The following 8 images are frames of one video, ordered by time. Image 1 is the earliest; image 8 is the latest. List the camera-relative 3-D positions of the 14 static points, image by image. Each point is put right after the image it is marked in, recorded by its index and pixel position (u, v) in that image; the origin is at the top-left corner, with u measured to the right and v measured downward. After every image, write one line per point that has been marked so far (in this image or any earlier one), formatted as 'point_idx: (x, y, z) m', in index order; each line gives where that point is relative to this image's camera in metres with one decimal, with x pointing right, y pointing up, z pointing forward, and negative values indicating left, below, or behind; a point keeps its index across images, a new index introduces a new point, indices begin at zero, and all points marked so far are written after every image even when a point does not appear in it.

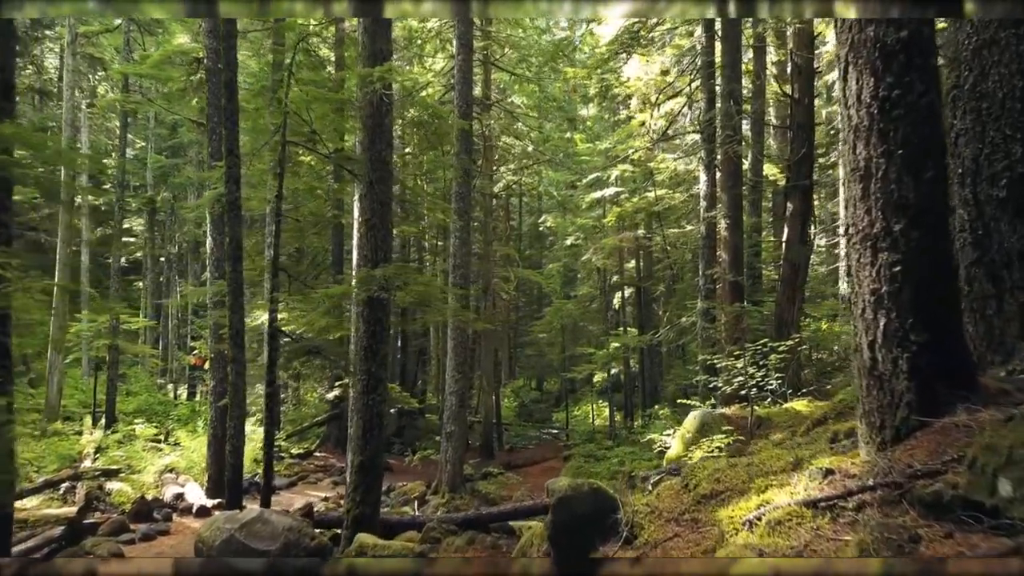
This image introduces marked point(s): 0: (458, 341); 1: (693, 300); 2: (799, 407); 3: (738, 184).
0: (-0.9, -0.9, +12.4) m
1: (+4.3, -0.3, +17.0) m
2: (+3.0, -1.2, +7.3) m
3: (+3.5, +1.6, +11.0) m
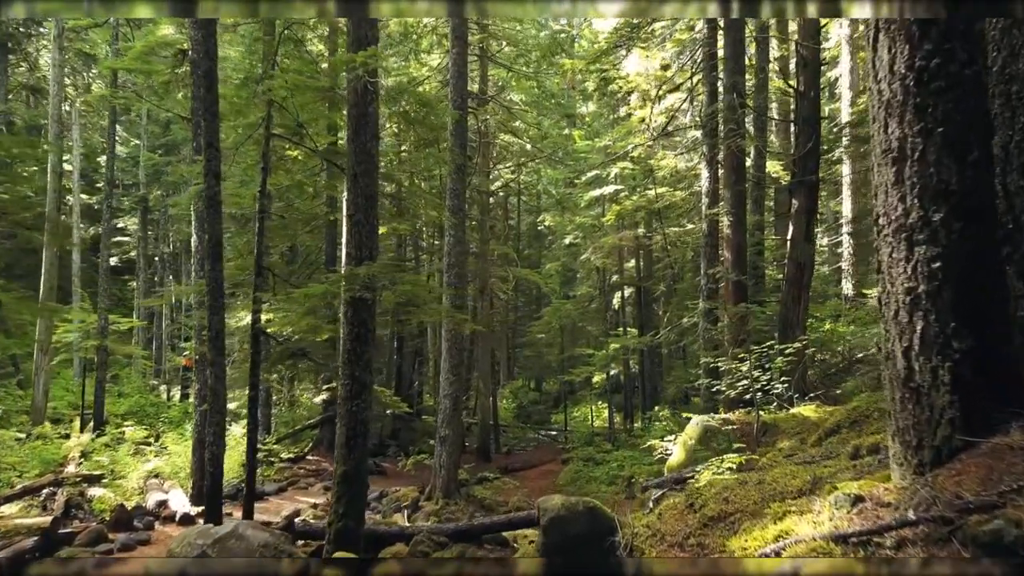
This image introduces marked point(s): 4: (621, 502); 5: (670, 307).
0: (-1.0, -0.9, +12.1) m
1: (+4.2, -0.3, +16.6) m
2: (+2.9, -1.2, +7.0) m
3: (+3.4, +1.6, +10.7) m
4: (+1.0, -1.9, +6.5) m
5: (+3.6, -0.5, +16.5) m
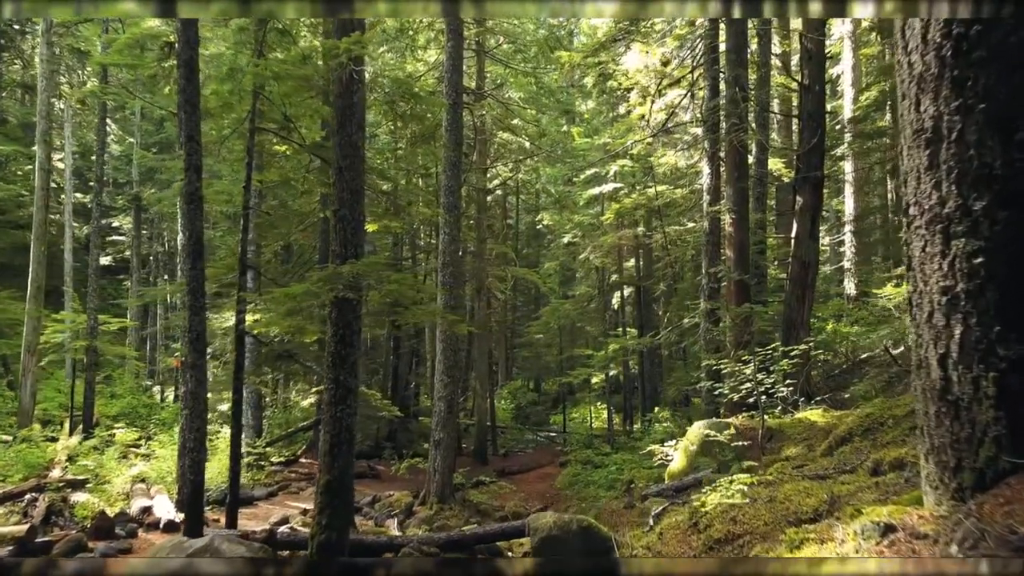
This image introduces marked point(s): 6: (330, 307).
0: (-1.1, -0.9, +11.8) m
1: (+4.2, -0.3, +16.4) m
2: (+2.8, -1.2, +6.7) m
3: (+3.4, +1.6, +10.4) m
4: (+0.9, -1.9, +6.2) m
5: (+3.6, -0.5, +16.2) m
6: (-1.4, -0.2, +5.7) m
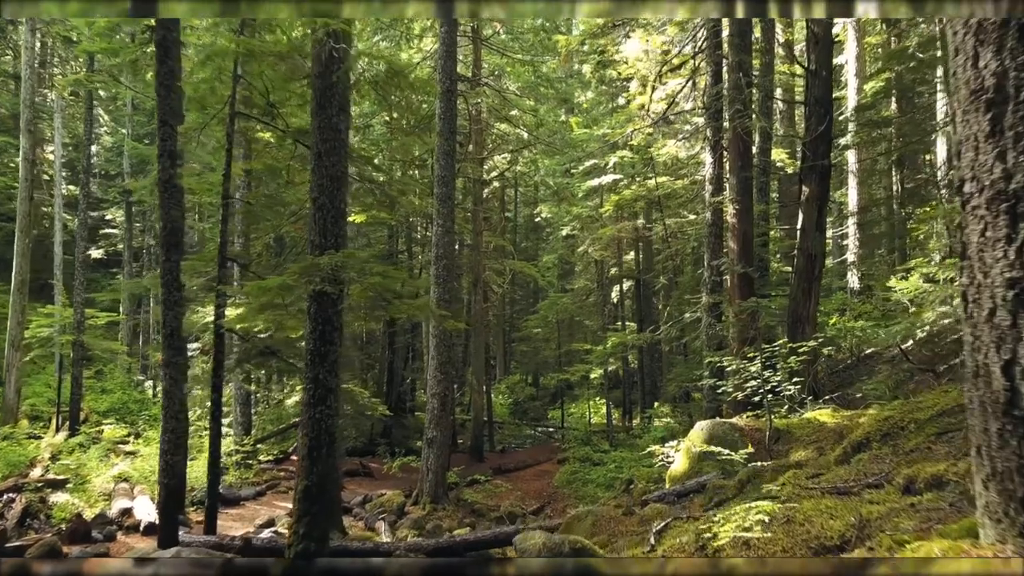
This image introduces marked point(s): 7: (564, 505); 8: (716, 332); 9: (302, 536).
0: (-1.1, -0.8, +11.4) m
1: (+4.1, -0.1, +16.0) m
2: (+2.8, -1.2, +6.3) m
3: (+3.3, +1.7, +10.0) m
4: (+0.9, -1.8, +5.9) m
5: (+3.5, -0.3, +15.9) m
6: (-1.5, -0.1, +5.3) m
7: (+0.9, -3.7, +12.3) m
8: (+2.9, -0.6, +10.2) m
9: (-1.5, -1.8, +5.1) m
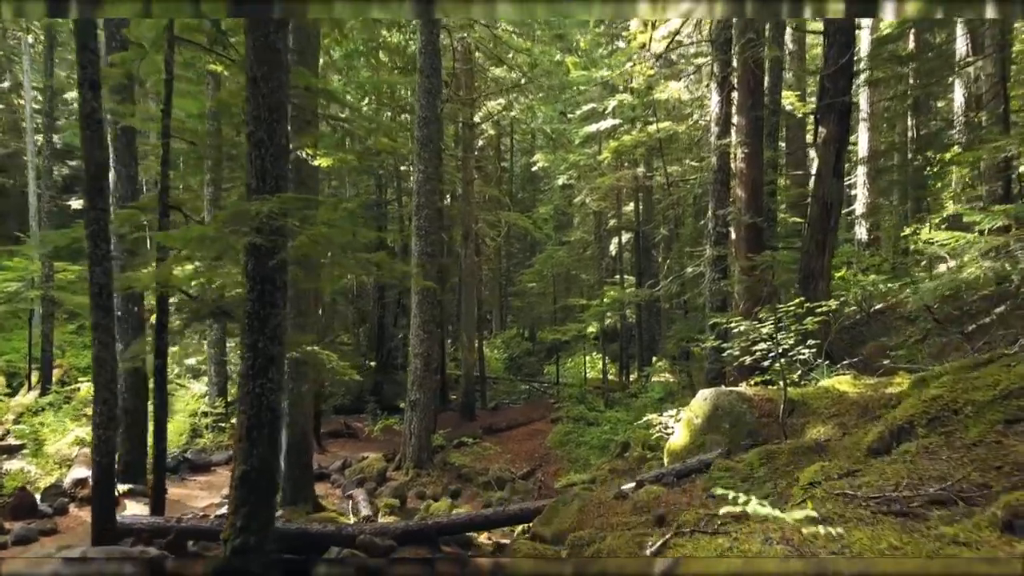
0: (-1.3, -0.1, +10.6) m
1: (+3.9, +0.9, +15.2) m
2: (+2.6, -0.8, +5.6) m
3: (+3.1, +2.3, +9.0) m
4: (+0.7, -1.5, +5.1) m
5: (+3.3, +0.7, +15.0) m
6: (-1.7, +0.2, +4.5) m
7: (+0.7, -2.9, +11.7) m
8: (+2.8, 0.0, +9.4) m
9: (-1.7, -1.5, +4.4) m
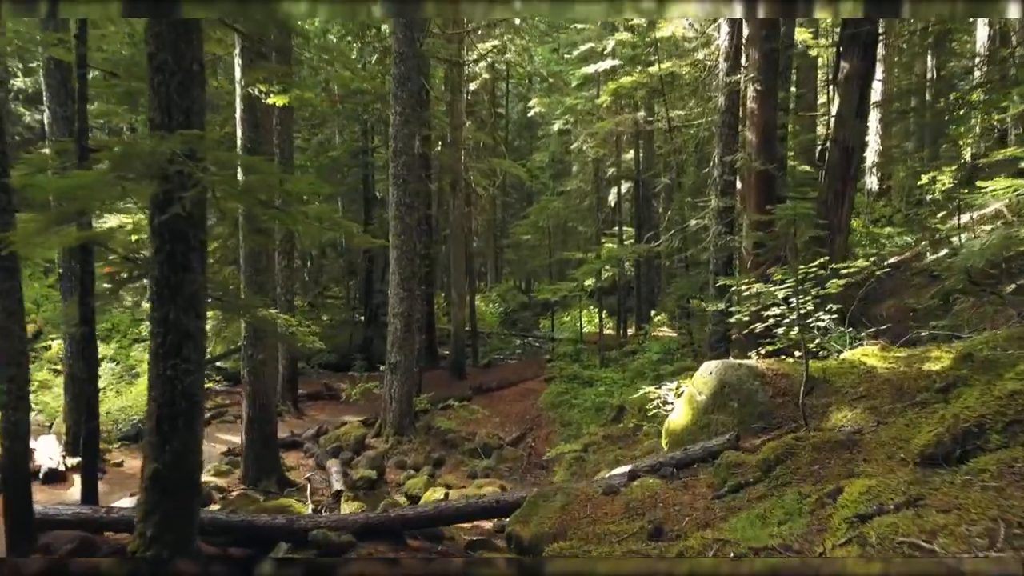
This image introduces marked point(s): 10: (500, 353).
0: (-1.5, +0.5, +9.8) m
1: (+3.8, +1.8, +14.2) m
2: (+2.4, -0.5, +4.8) m
3: (+2.9, +2.9, +8.0) m
4: (+0.5, -1.3, +4.4) m
5: (+3.2, +1.6, +14.1) m
6: (-1.8, +0.4, +3.6) m
7: (+0.5, -2.2, +11.0) m
8: (+2.6, +0.5, +8.6) m
9: (-1.8, -1.3, +3.7) m
10: (-0.4, -1.8, +19.6) m
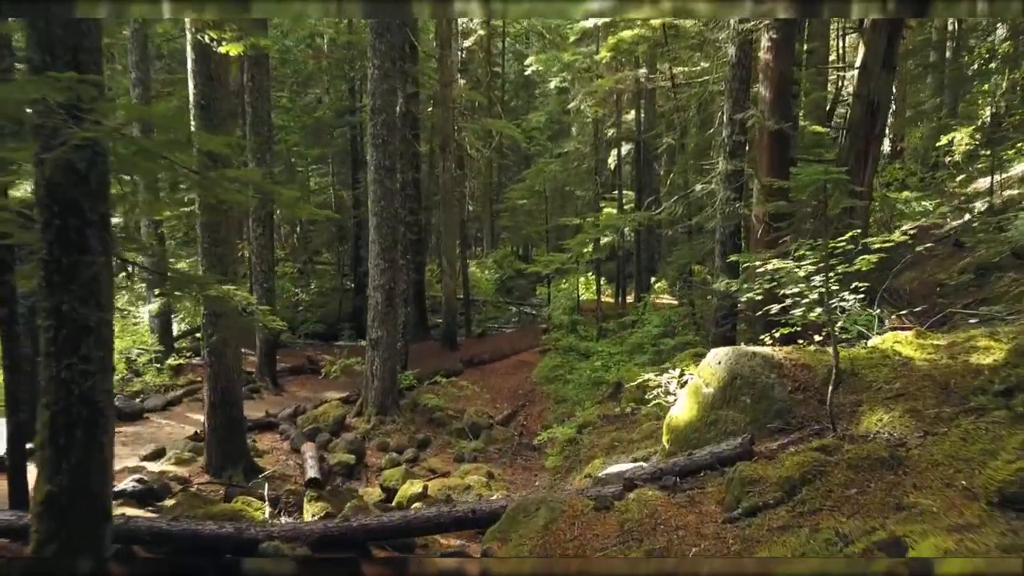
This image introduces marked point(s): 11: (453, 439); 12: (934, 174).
0: (-1.6, +0.9, +9.0) m
1: (+3.6, +2.4, +13.4) m
2: (+2.3, -0.4, +4.1) m
3: (+2.8, +3.1, +7.2) m
4: (+0.4, -1.1, +3.8) m
5: (+3.0, +2.2, +13.3) m
6: (-2.0, +0.5, +2.9) m
7: (+0.4, -1.8, +10.4) m
8: (+2.5, +0.9, +7.9) m
9: (-2.0, -1.2, +3.0) m
10: (-0.5, -0.9, +18.9) m
11: (-0.8, -1.9, +9.1) m
12: (+6.3, +1.7, +10.6) m
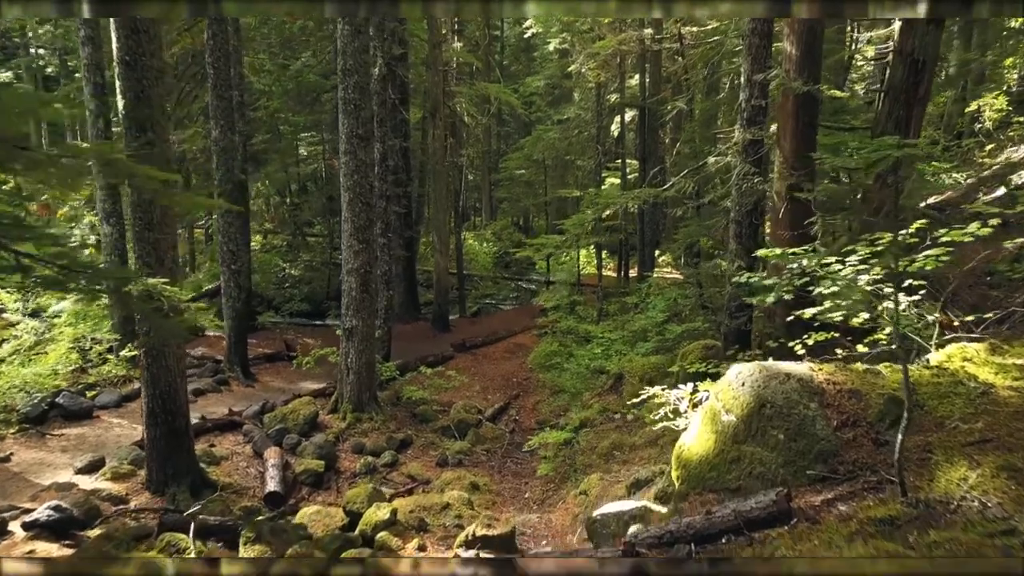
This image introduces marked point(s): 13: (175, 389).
0: (-1.7, +1.1, +8.1) m
1: (+3.5, +2.8, +12.4) m
2: (+2.2, -0.4, +3.2) m
3: (+2.7, +3.2, +6.1) m
4: (+0.3, -1.2, +2.9) m
5: (+2.9, +2.6, +12.3) m
6: (-2.1, +0.4, +2.0) m
7: (+0.3, -1.5, +9.6) m
8: (+2.3, +1.0, +6.9) m
9: (-2.1, -1.3, +2.2) m
10: (-0.6, -0.3, +18.1) m
11: (-0.9, -1.7, +8.3) m
12: (+6.2, +2.0, +9.6) m
13: (-2.8, -0.8, +5.8) m
